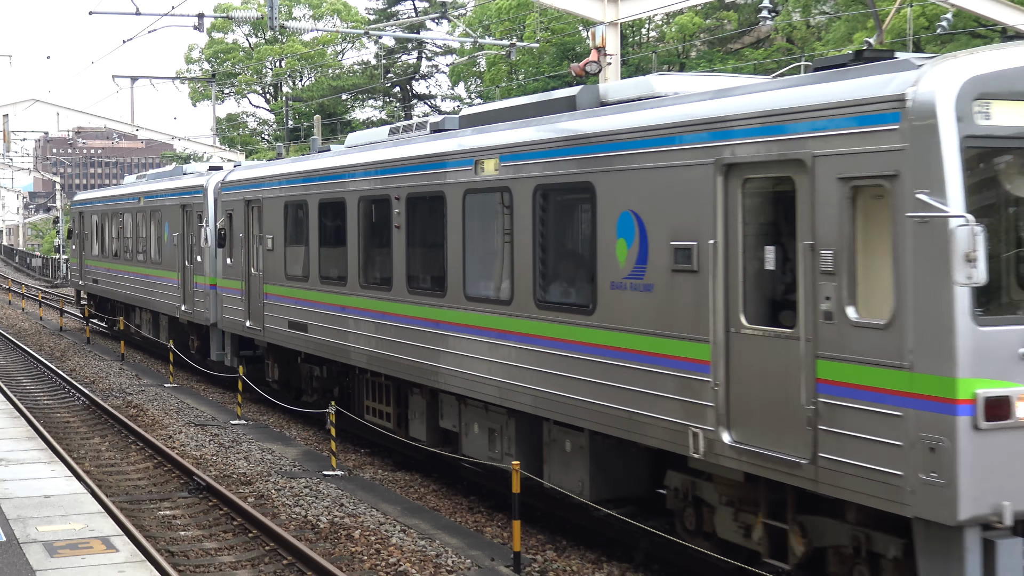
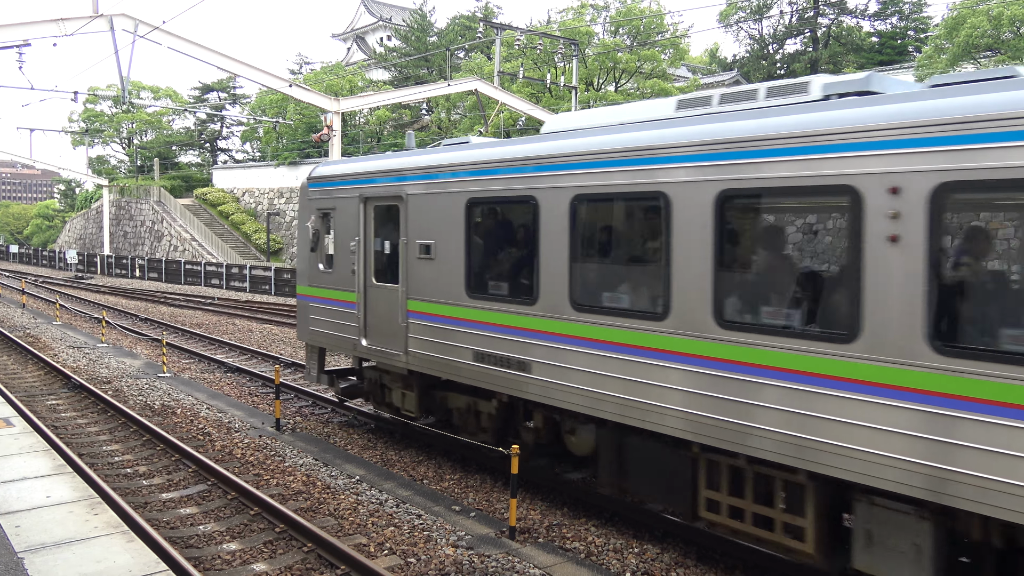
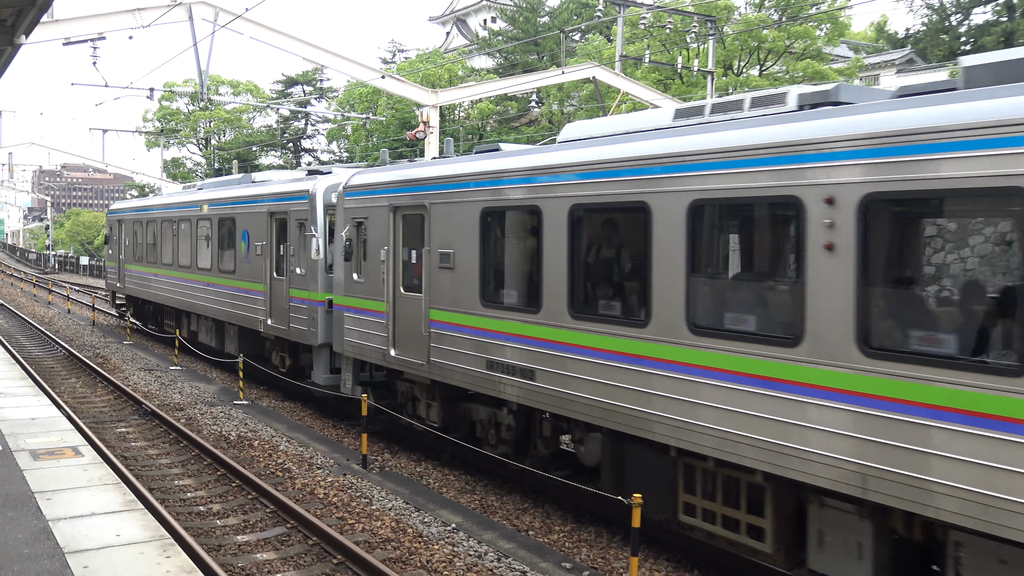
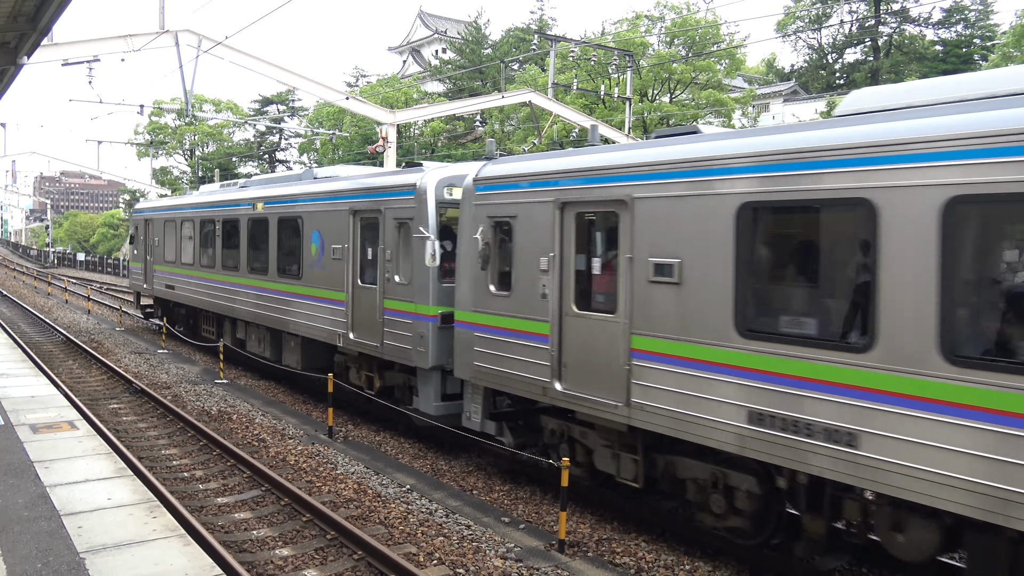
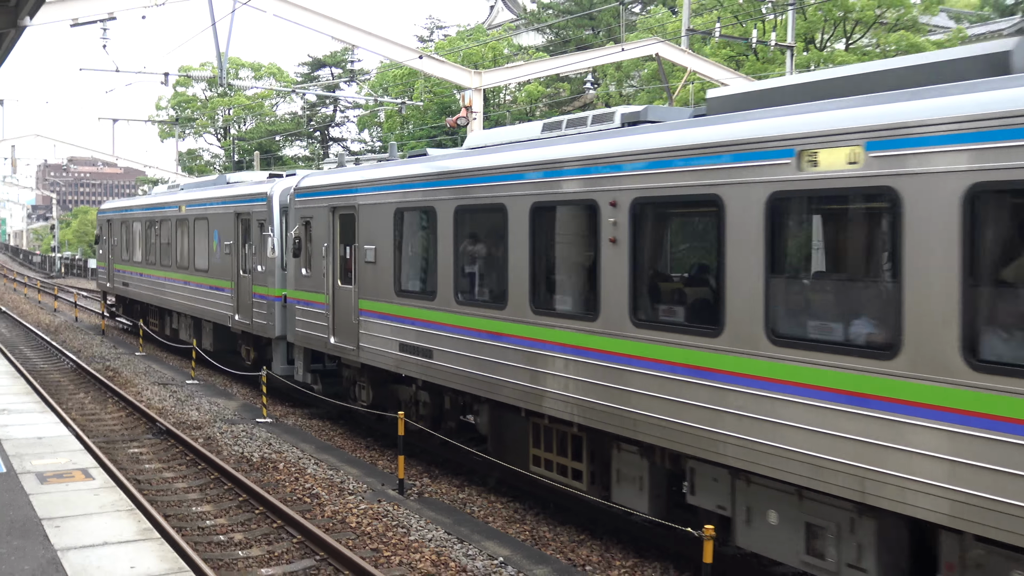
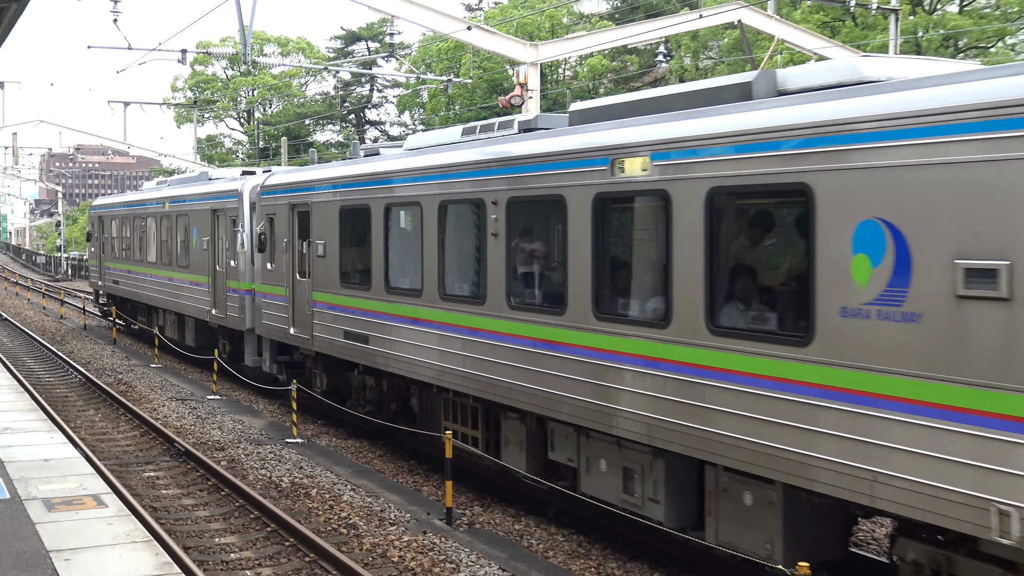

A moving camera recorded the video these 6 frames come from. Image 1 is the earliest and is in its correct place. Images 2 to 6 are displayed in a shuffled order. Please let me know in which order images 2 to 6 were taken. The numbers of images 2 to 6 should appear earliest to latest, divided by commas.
6, 5, 3, 4, 2
